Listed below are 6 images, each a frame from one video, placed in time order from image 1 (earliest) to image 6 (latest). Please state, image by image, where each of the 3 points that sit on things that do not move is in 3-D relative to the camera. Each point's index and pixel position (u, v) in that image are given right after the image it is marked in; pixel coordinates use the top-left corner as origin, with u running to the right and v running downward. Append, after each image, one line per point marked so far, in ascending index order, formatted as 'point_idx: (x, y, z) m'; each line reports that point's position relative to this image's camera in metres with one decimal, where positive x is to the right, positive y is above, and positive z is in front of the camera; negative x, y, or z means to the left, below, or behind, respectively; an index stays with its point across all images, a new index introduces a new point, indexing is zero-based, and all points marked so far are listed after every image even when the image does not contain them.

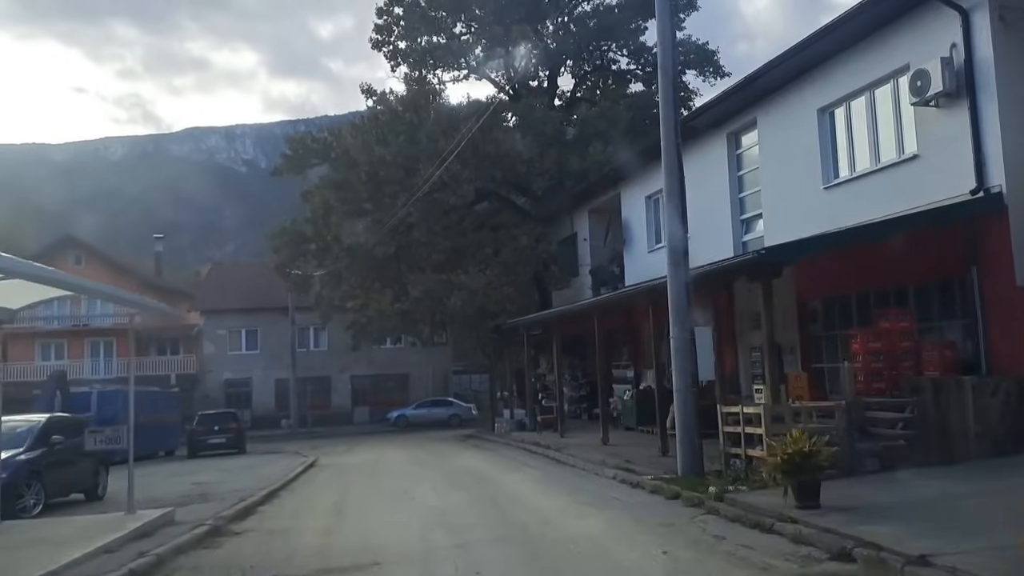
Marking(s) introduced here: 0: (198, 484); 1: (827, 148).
0: (-7.2, -4.5, +19.0) m
1: (+7.2, +3.2, +18.7) m
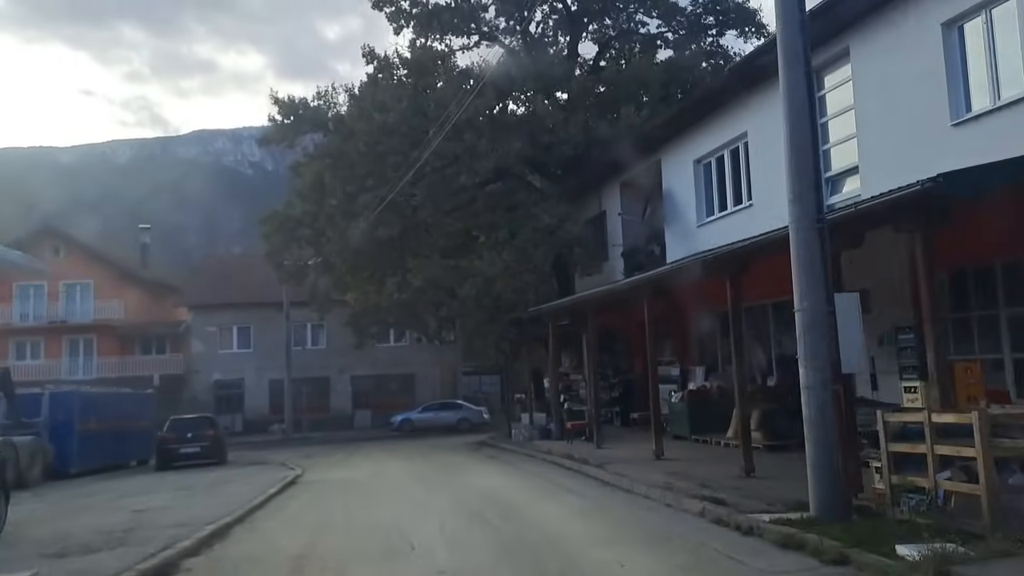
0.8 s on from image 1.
0: (-6.7, -4.0, +14.7) m
1: (+7.7, +3.7, +14.3) m
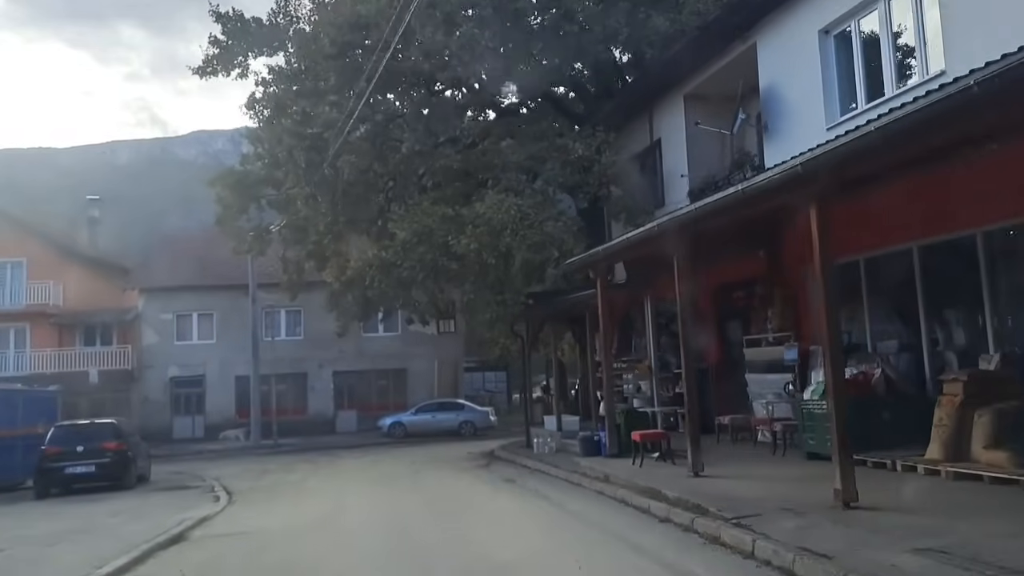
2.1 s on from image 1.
0: (-6.1, -2.9, +6.7) m
1: (+8.3, +4.9, +6.4) m
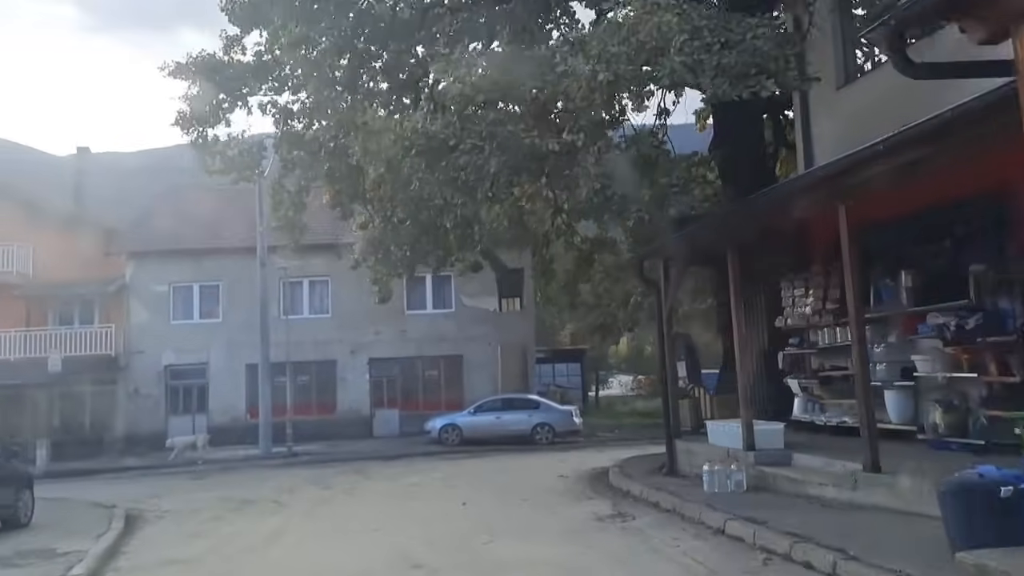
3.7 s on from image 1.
0: (-5.0, -1.4, -2.9) m
1: (+9.3, +6.4, -4.2) m
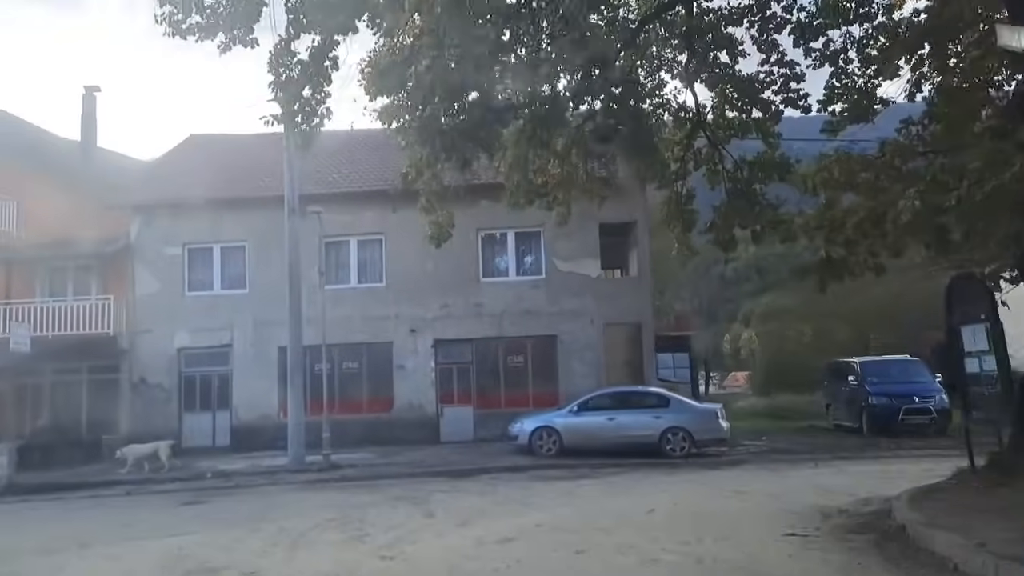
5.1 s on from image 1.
0: (-4.6, -0.2, -10.5) m
1: (+9.5, +7.7, -13.0) m
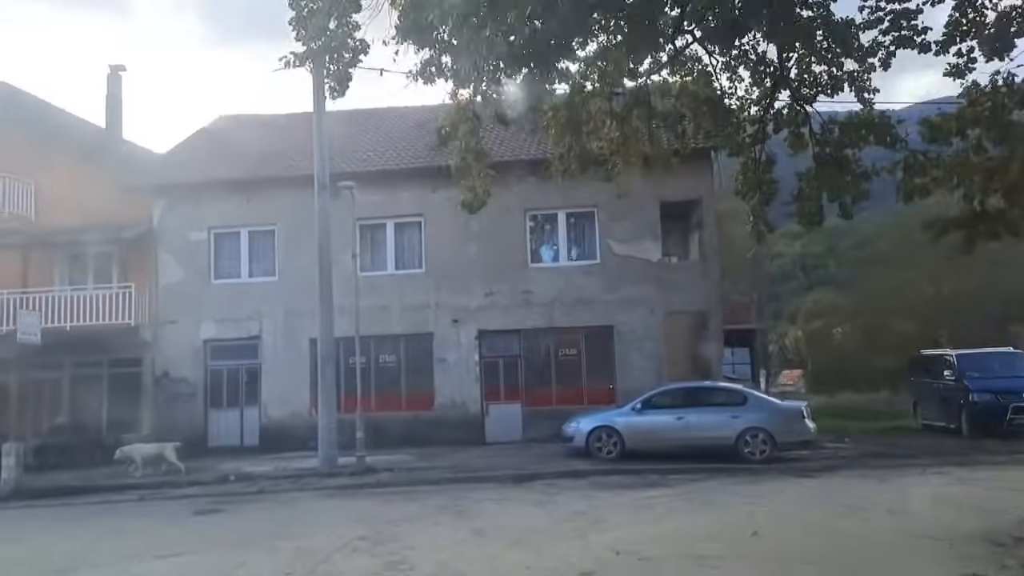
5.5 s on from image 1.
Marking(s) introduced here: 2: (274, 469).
0: (-4.9, +0.2, -12.5) m
1: (+9.1, +8.1, -15.7) m
2: (-5.8, -4.3, +19.9) m
